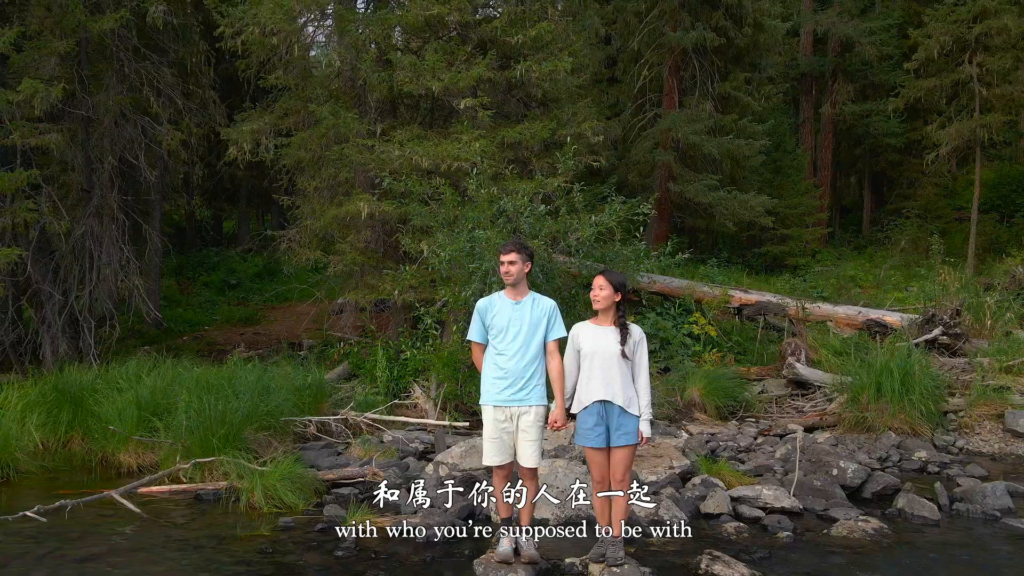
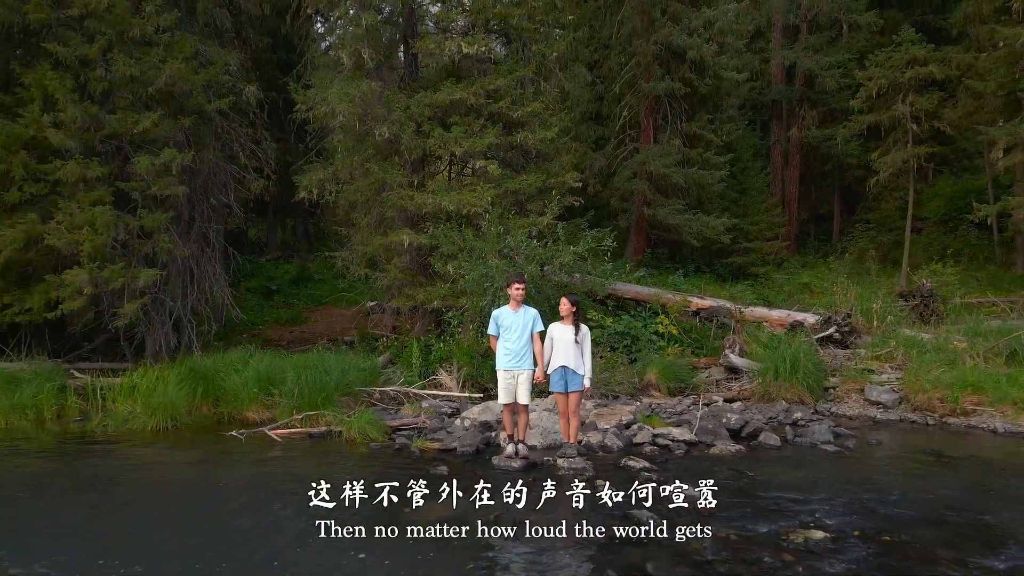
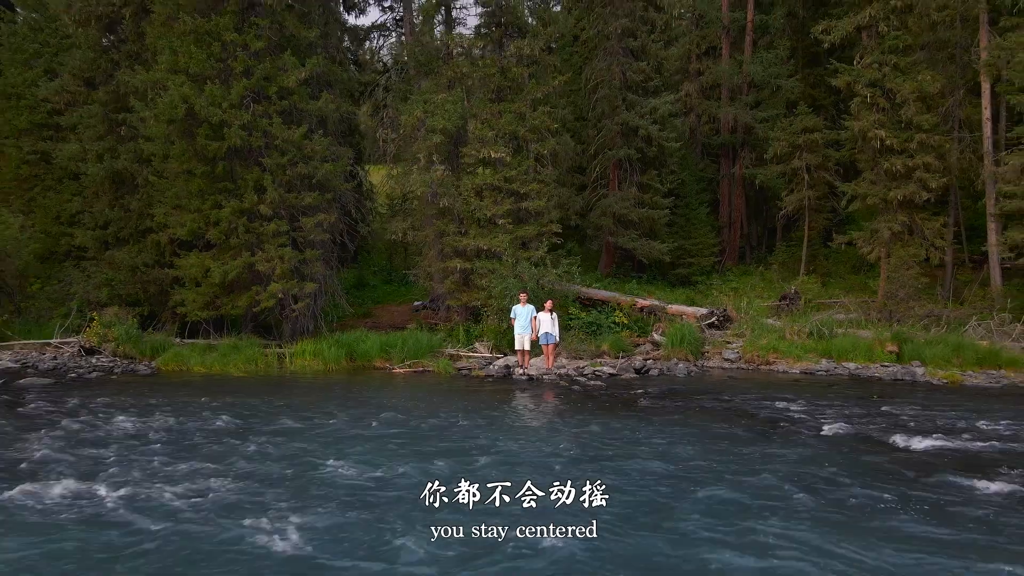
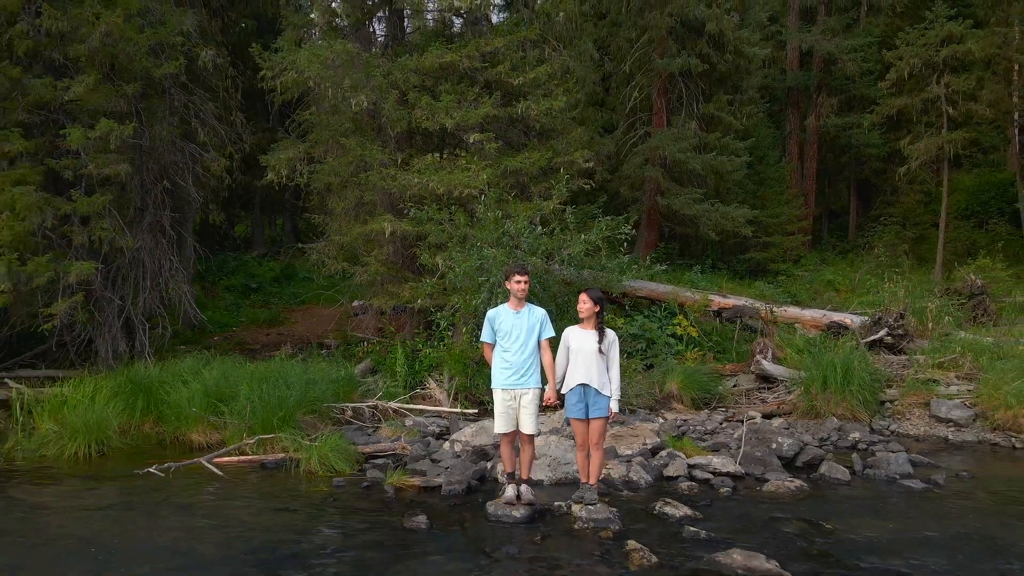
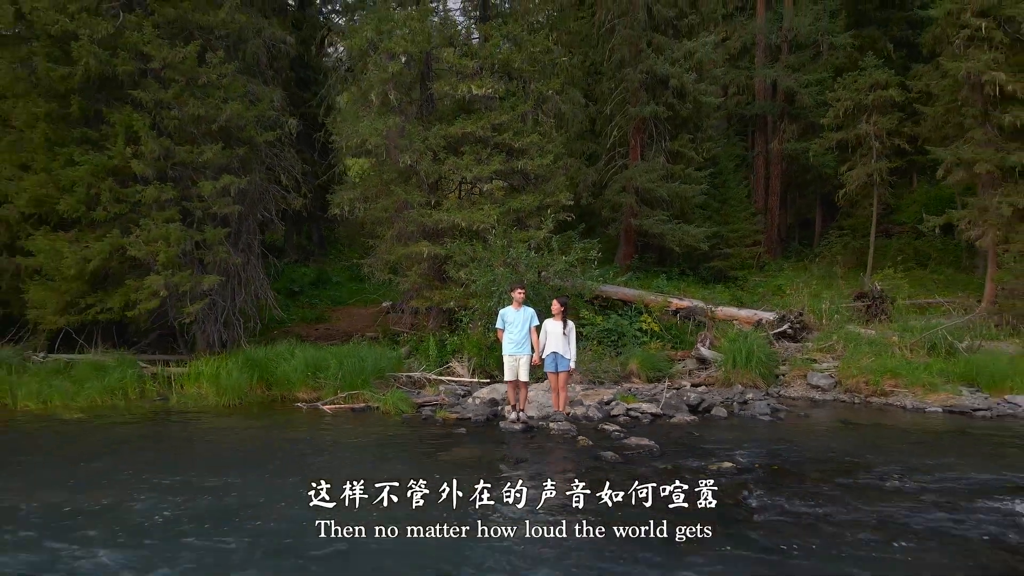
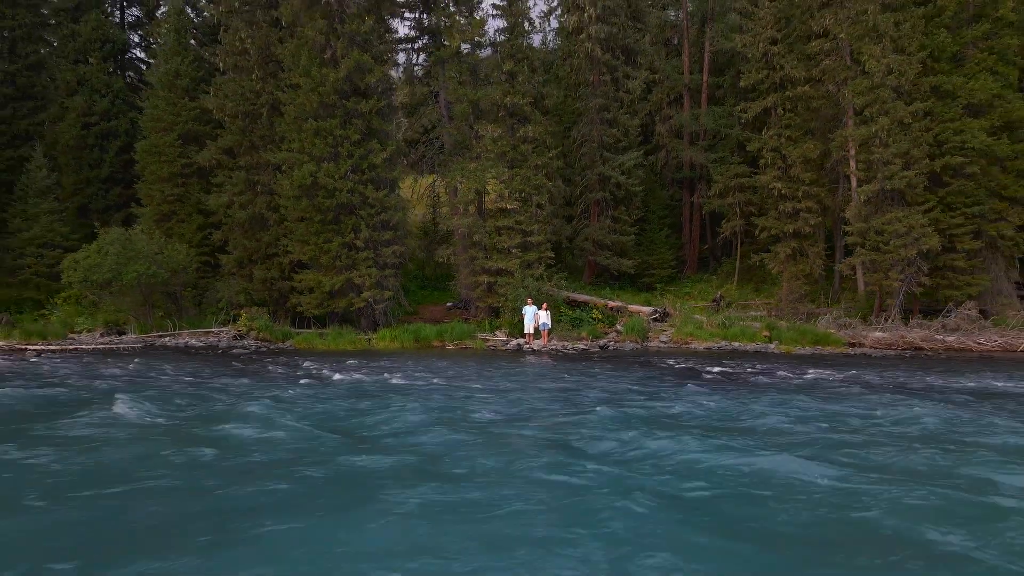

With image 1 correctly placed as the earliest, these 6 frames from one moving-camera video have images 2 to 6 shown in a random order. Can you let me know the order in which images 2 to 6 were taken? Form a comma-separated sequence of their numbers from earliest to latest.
4, 2, 5, 3, 6
